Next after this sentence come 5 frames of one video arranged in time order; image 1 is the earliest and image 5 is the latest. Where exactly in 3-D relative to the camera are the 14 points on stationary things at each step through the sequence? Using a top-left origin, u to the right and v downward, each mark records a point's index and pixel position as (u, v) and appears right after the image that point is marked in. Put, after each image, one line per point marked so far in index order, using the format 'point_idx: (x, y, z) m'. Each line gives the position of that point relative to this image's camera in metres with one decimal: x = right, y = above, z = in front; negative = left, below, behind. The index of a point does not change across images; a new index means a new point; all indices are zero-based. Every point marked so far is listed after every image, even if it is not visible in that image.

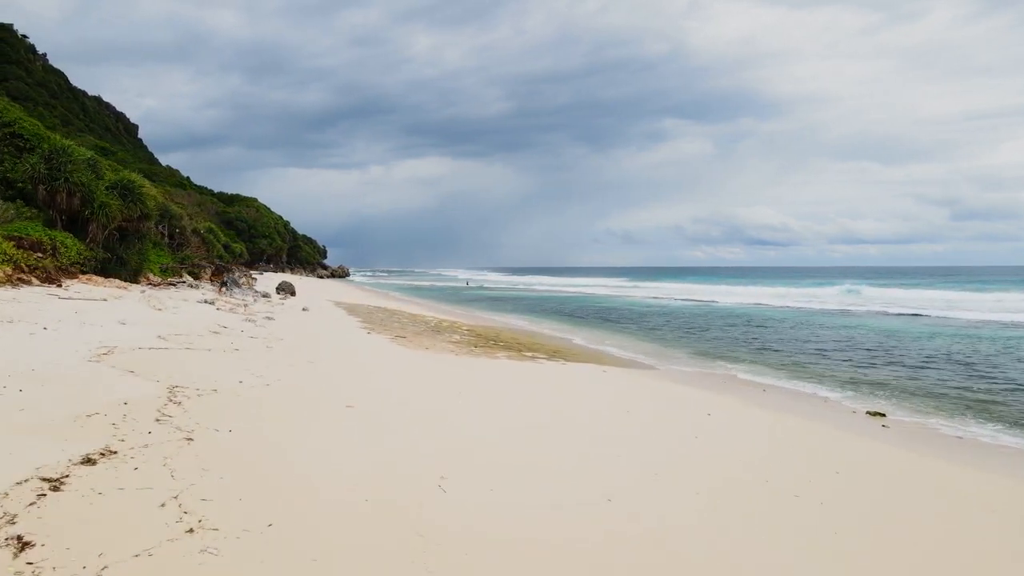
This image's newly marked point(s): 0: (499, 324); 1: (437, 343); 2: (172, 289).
0: (-0.4, -1.4, +18.8) m
1: (-1.7, -1.3, +11.1) m
2: (-10.2, 0.0, +14.6) m
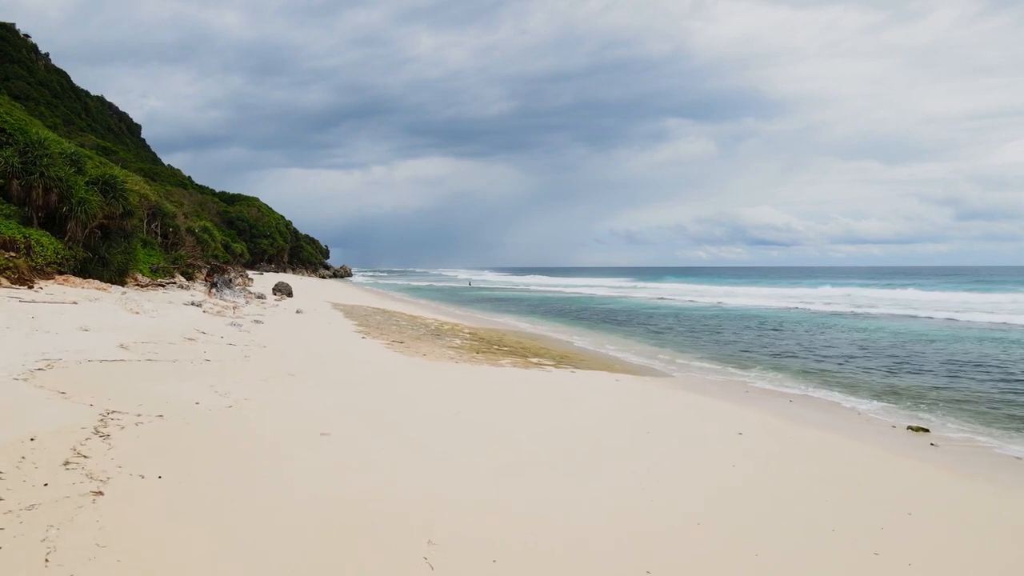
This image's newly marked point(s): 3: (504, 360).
0: (-0.2, -1.4, +18.1) m
1: (-1.6, -1.3, +10.4) m
2: (-10.1, -0.1, +13.9) m
3: (-0.2, -1.5, +10.3) m
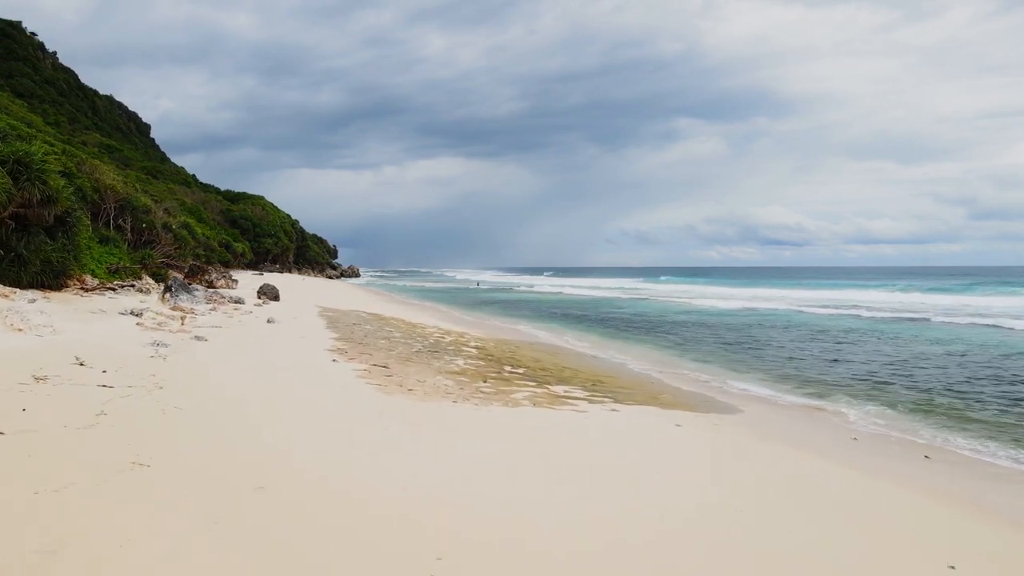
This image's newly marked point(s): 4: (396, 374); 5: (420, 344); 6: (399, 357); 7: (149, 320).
0: (+0.2, -1.6, +15.5) m
1: (-1.3, -1.4, +7.8) m
2: (-9.7, -0.2, +11.5) m
3: (+0.1, -1.6, +7.7) m
4: (-1.9, -1.4, +7.9) m
5: (-2.1, -1.3, +11.2) m
6: (-2.1, -1.3, +9.2) m
7: (-7.2, -0.6, +9.8) m
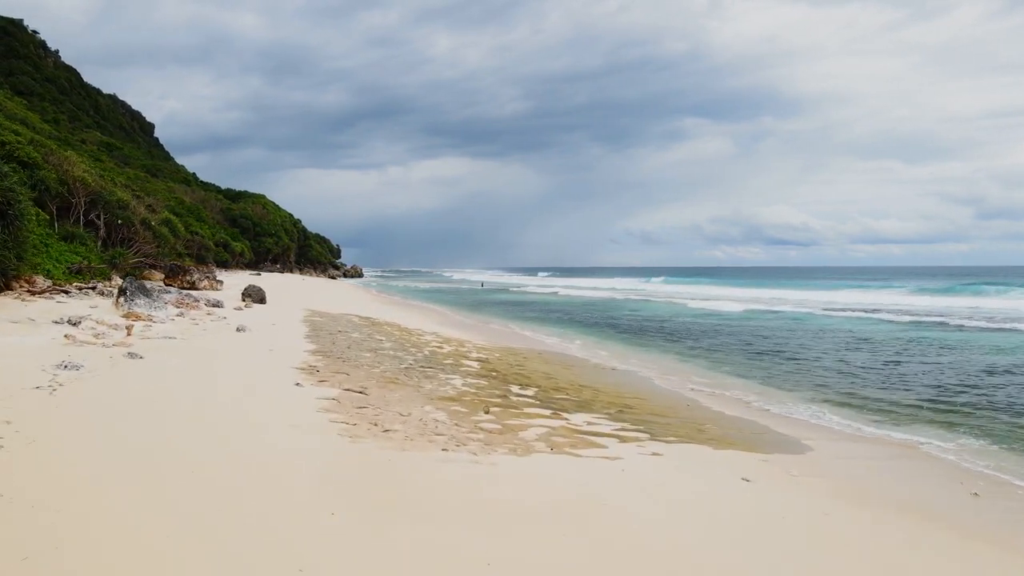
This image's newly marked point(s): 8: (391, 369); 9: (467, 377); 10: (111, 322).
0: (+0.4, -1.6, +13.8) m
1: (-1.2, -1.5, +6.2) m
2: (-9.5, -0.2, +9.9) m
3: (+0.2, -1.7, +6.1) m
4: (-1.8, -1.5, +6.3) m
5: (-1.9, -1.3, +9.5) m
6: (-2.0, -1.3, +7.6) m
7: (-7.0, -0.7, +8.2) m
8: (-2.0, -1.3, +8.4) m
9: (-0.8, -1.5, +8.5) m
10: (-7.3, -0.6, +9.0) m
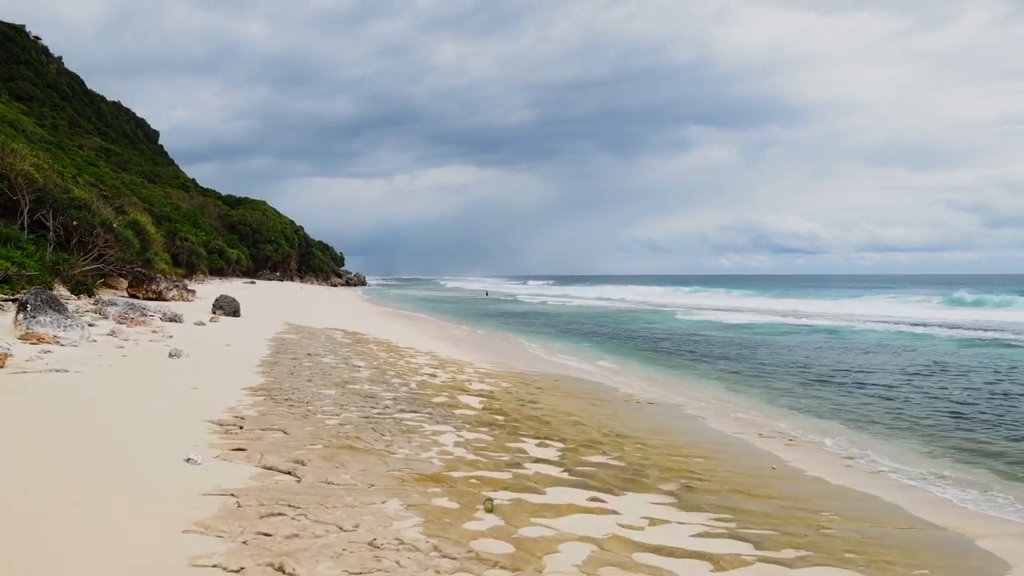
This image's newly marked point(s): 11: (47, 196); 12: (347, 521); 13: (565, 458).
0: (+0.6, -1.9, +11.4) m
1: (-1.1, -1.7, +3.8) m
2: (-9.4, -0.5, +7.7) m
3: (+0.4, -1.8, +3.7) m
4: (-1.6, -1.6, +3.9) m
5: (-1.8, -1.5, +7.2) m
6: (-1.8, -1.5, +5.2) m
7: (-6.9, -0.9, +5.9) m
8: (-1.8, -1.5, +6.0) m
9: (-0.6, -1.7, +6.1) m
10: (-7.1, -0.8, +6.7) m
11: (-14.3, +2.9, +15.3) m
12: (-1.1, -1.7, +3.7) m
13: (+0.6, -1.8, +5.7) m
